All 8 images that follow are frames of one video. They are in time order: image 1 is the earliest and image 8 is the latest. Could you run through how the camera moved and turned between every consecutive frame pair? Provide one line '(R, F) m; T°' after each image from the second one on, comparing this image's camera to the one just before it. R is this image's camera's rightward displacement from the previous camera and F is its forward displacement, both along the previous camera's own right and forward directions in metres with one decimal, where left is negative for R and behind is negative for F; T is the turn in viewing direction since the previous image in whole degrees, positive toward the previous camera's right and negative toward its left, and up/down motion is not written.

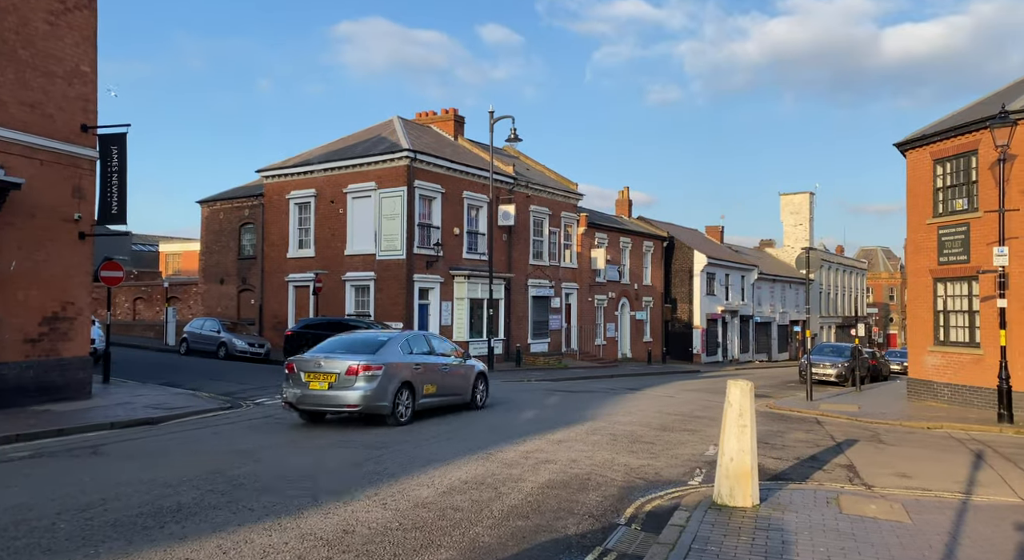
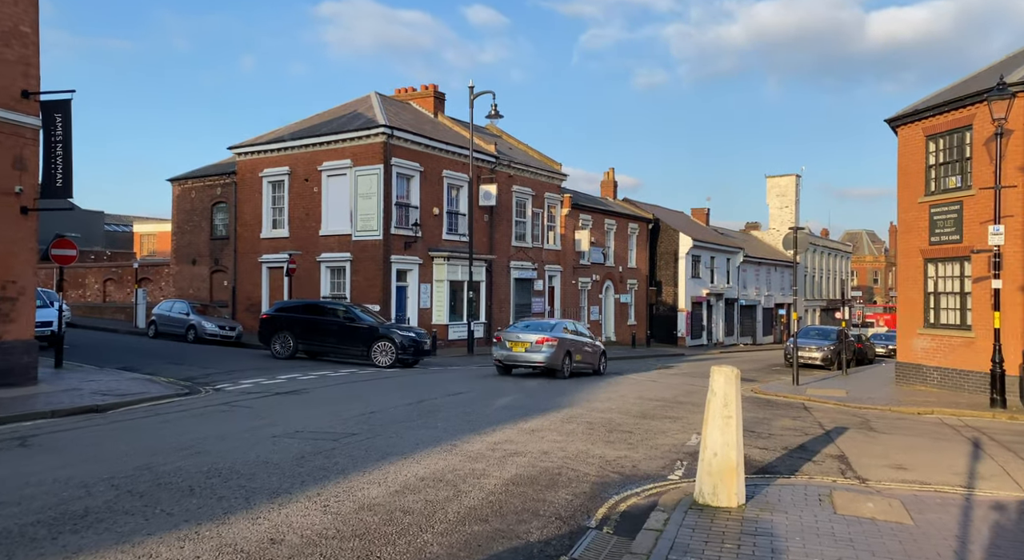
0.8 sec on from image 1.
(+0.2, +0.8) m; +1°
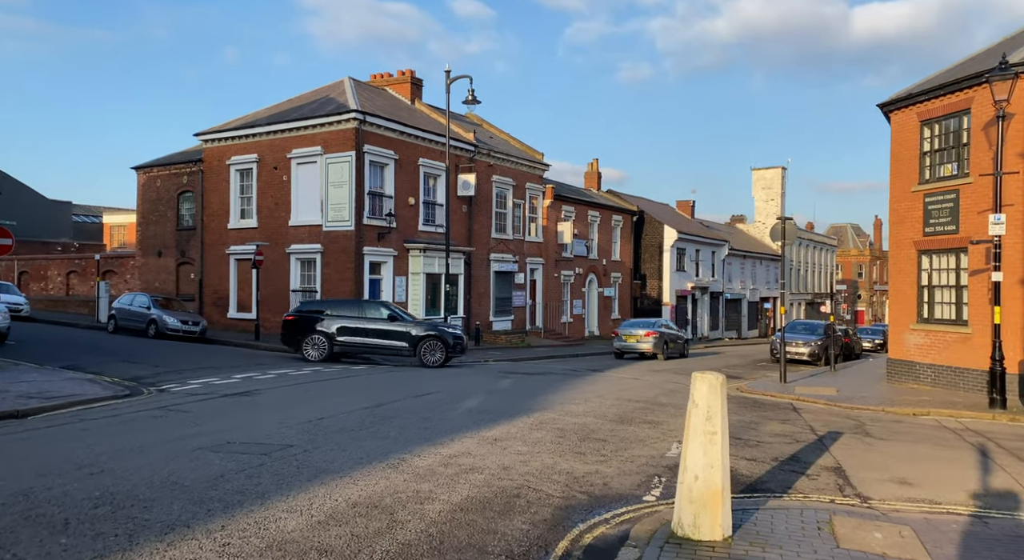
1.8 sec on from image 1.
(+0.3, +1.1) m; +1°
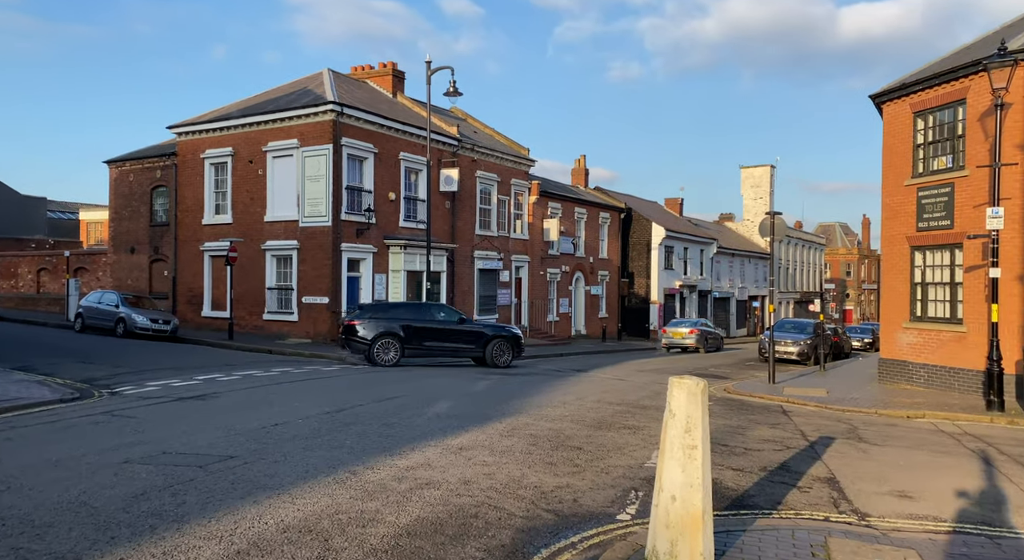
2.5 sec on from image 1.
(+0.2, +0.7) m; +1°
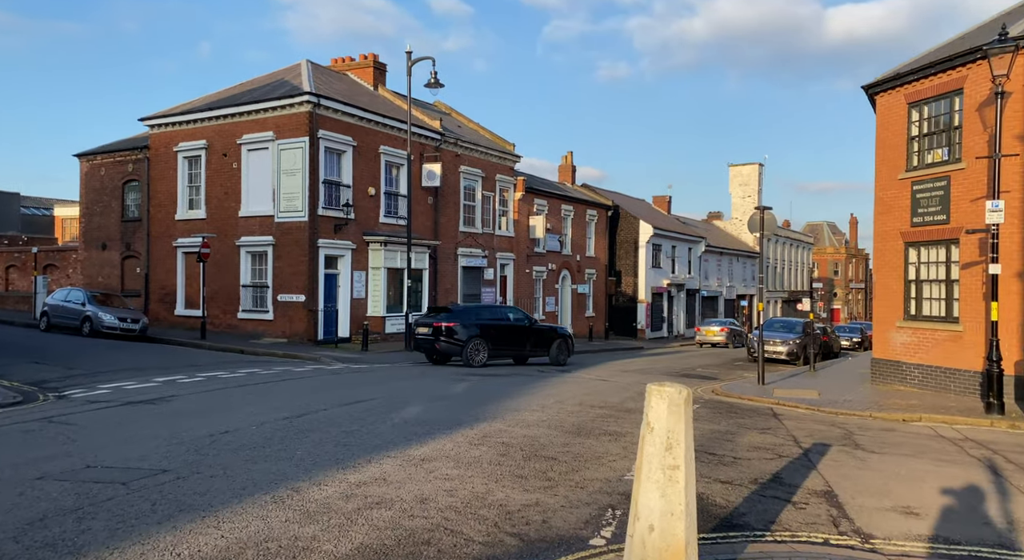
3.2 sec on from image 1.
(+0.2, +0.7) m; +1°
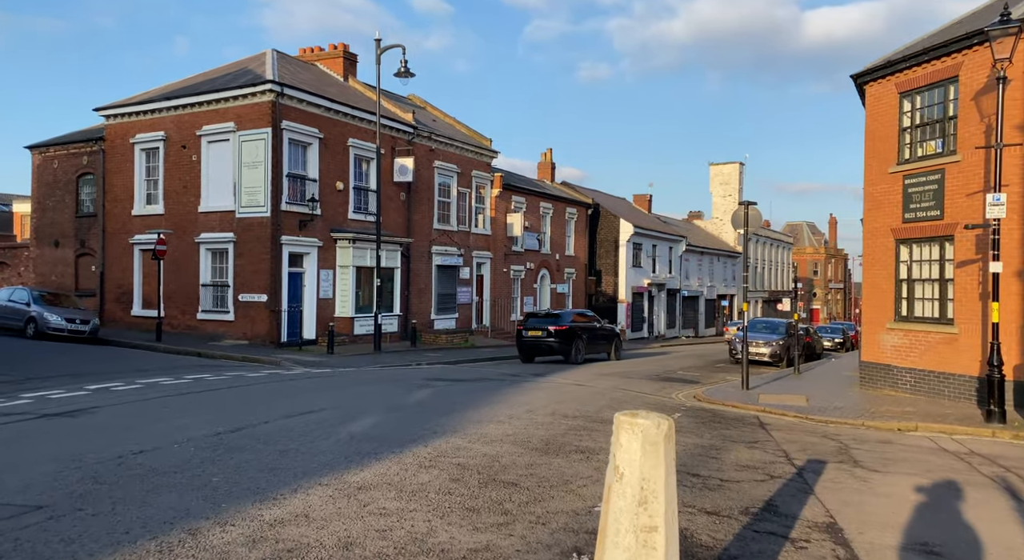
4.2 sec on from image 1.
(+0.2, +1.1) m; +1°
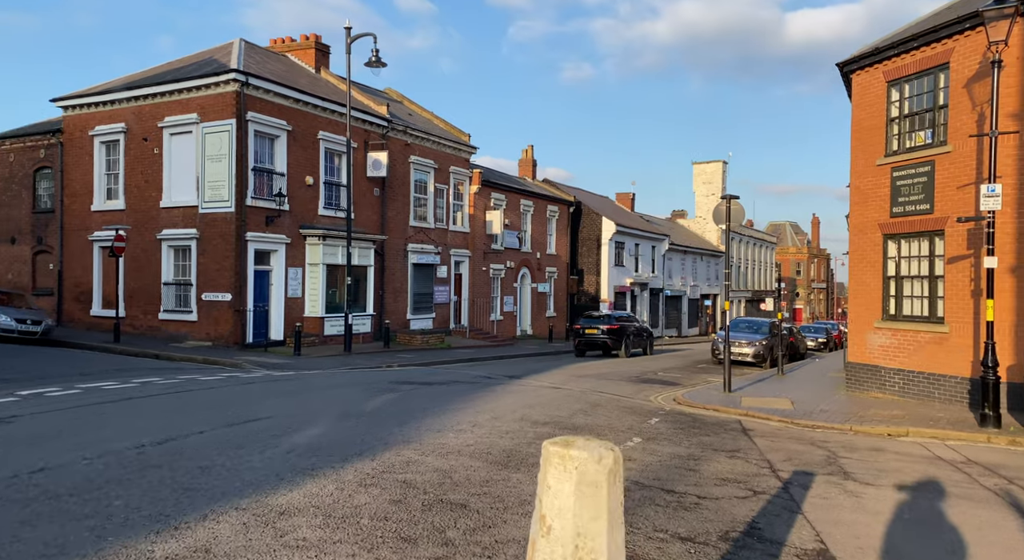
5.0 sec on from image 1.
(+0.3, +0.8) m; +1°
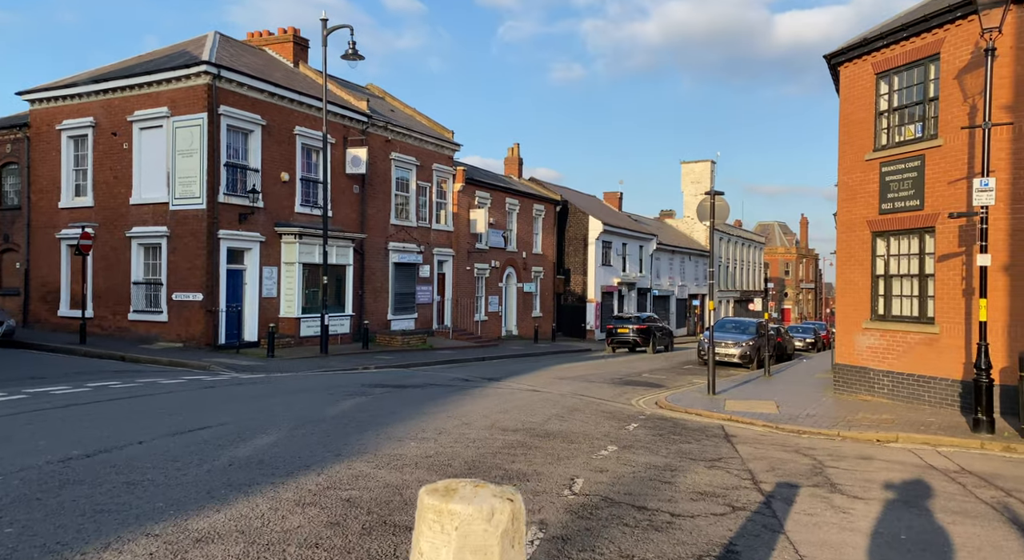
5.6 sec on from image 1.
(+0.3, +0.6) m; +1°
